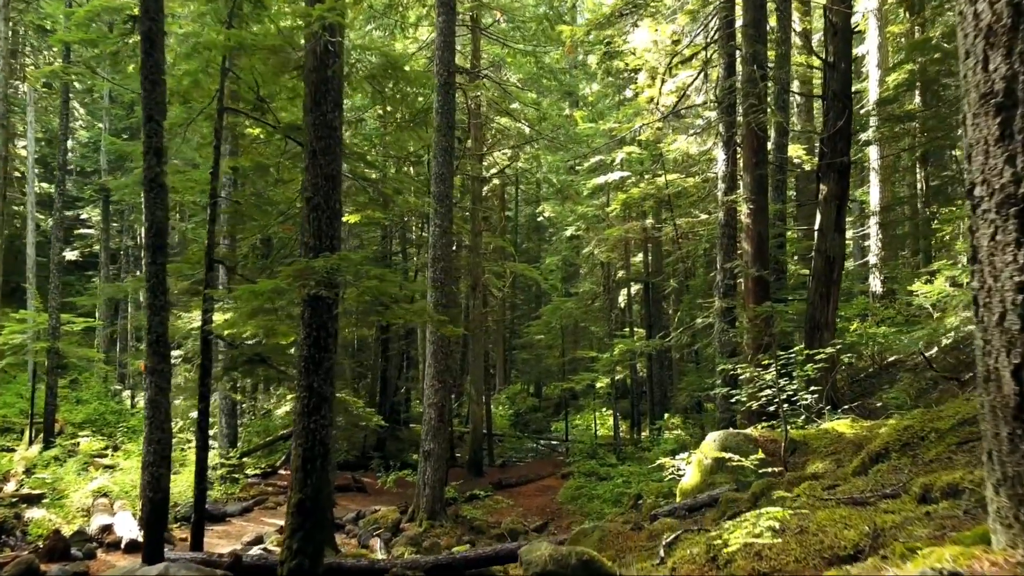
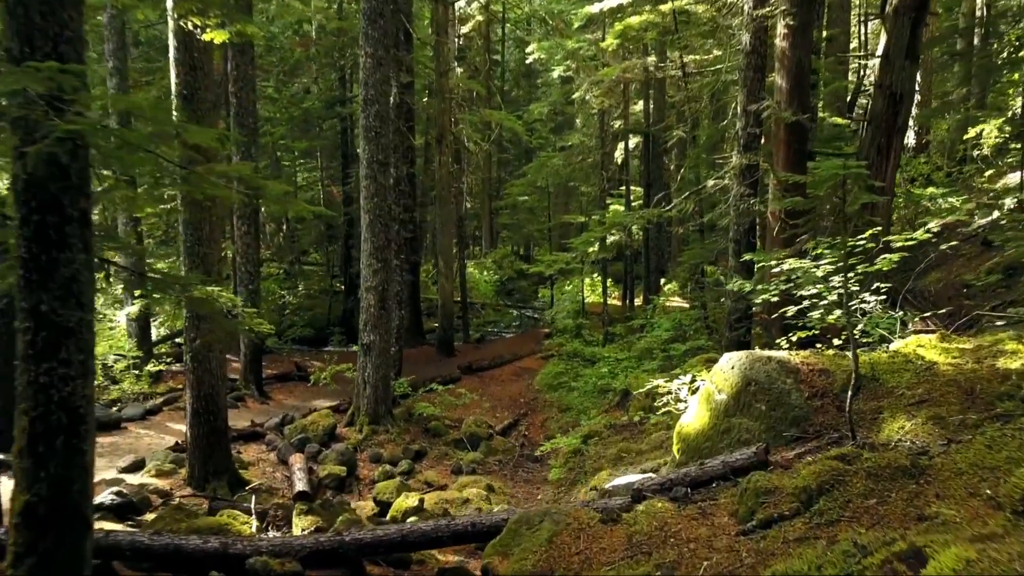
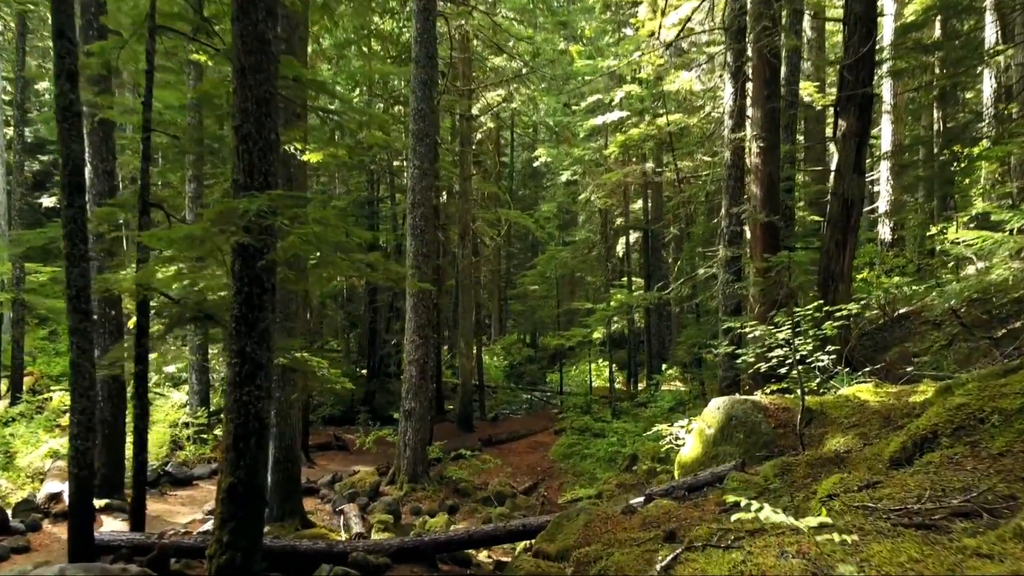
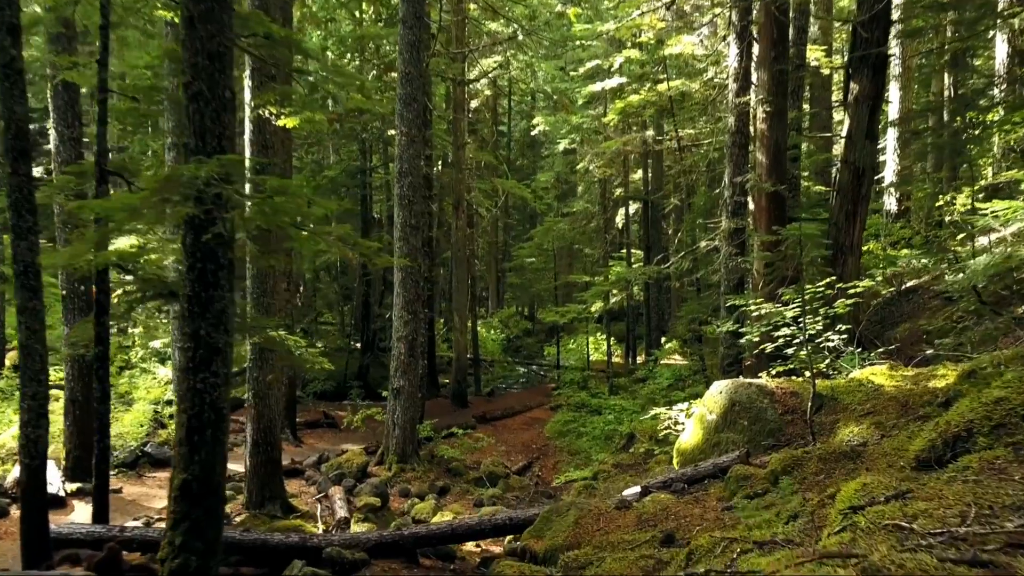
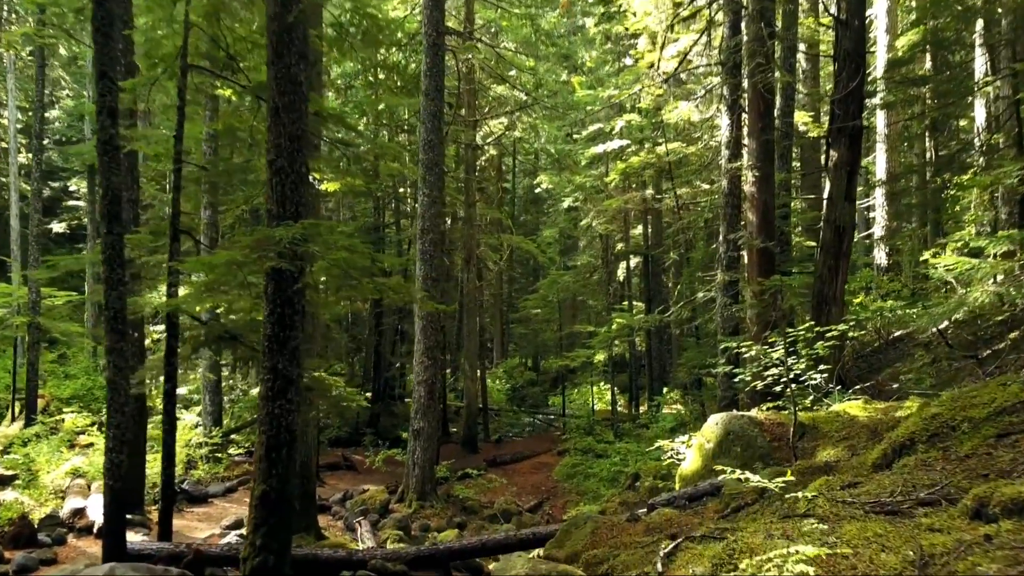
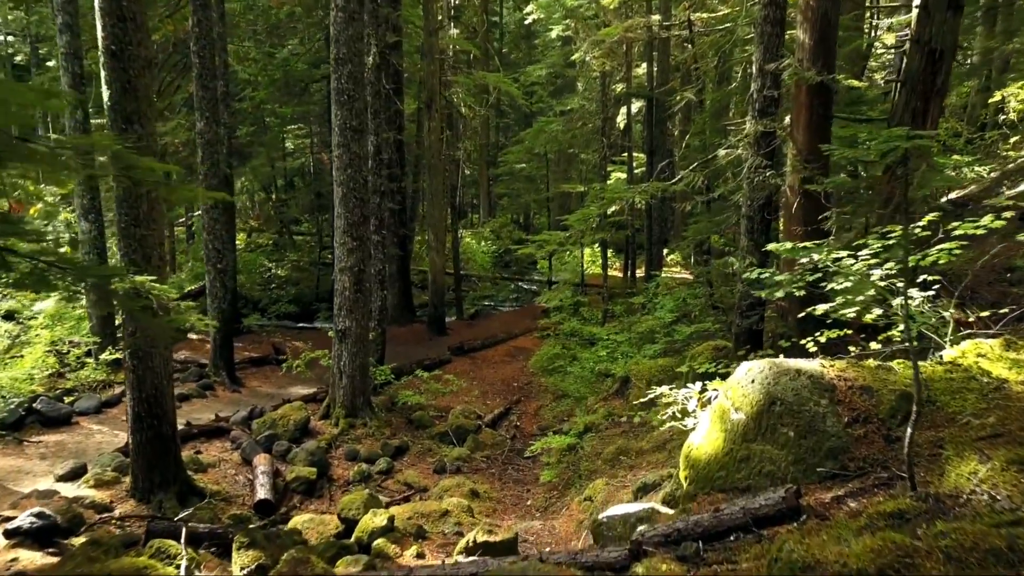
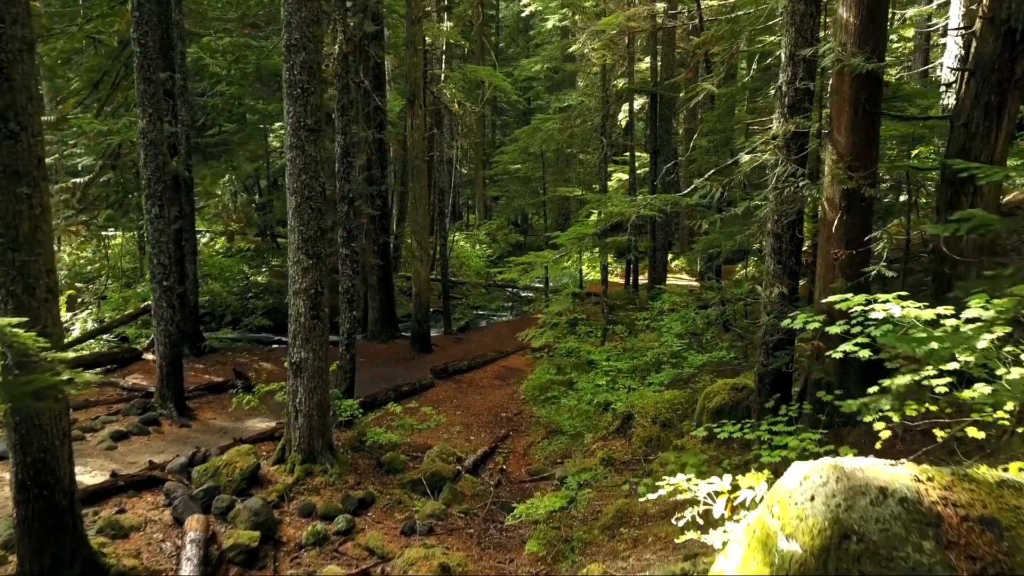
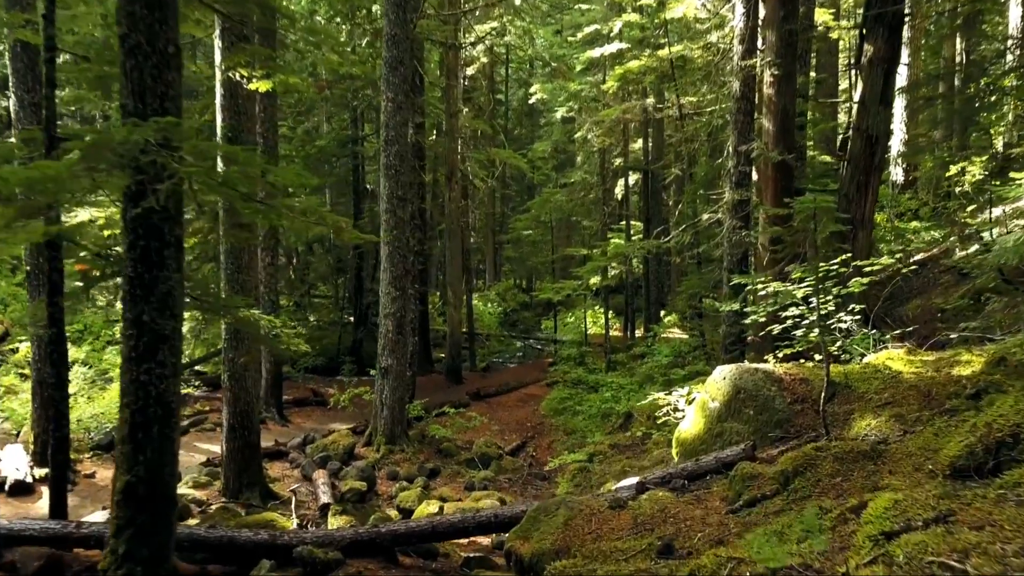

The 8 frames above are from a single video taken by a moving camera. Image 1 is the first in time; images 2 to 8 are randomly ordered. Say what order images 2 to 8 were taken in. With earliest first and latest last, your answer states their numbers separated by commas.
5, 3, 4, 8, 2, 6, 7
